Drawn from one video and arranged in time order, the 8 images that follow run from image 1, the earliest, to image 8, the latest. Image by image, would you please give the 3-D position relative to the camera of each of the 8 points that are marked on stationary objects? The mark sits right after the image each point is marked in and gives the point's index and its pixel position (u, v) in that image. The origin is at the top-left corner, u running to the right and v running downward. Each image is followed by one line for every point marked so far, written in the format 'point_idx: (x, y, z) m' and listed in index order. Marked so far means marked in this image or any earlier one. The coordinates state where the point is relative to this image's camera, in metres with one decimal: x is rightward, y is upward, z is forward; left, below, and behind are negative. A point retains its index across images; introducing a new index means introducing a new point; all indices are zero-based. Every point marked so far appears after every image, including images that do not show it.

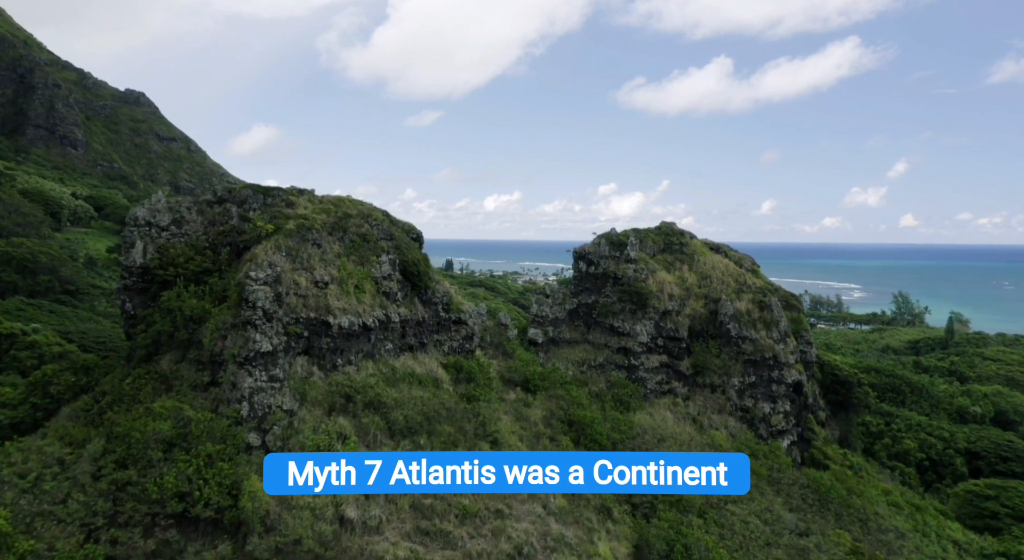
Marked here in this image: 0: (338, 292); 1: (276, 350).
0: (-5.2, -0.4, +18.4) m
1: (-6.4, -1.9, +16.6) m
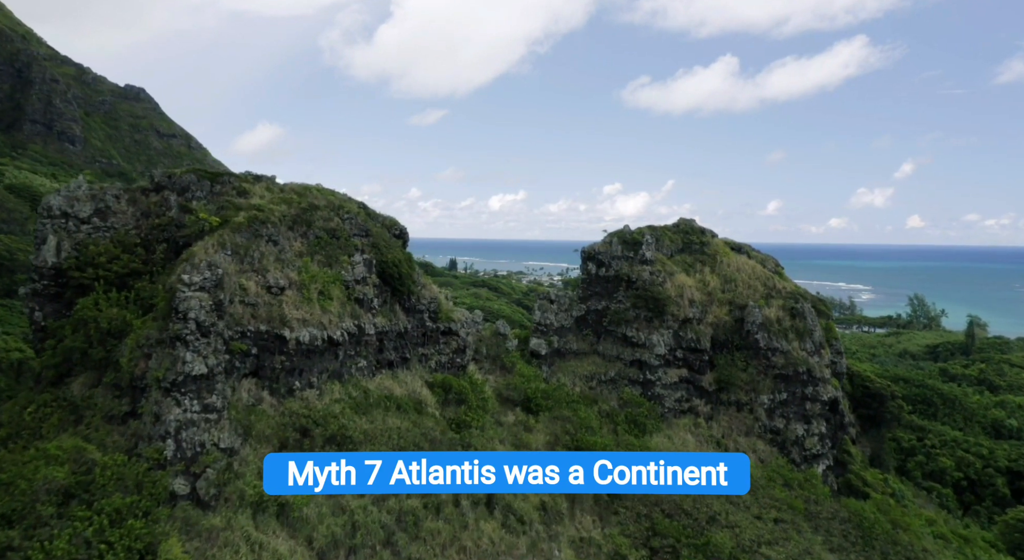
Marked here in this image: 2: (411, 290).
0: (-5.3, -0.5, +15.1) m
1: (-6.5, -2.0, +13.3) m
2: (-3.0, -0.3, +18.6) m
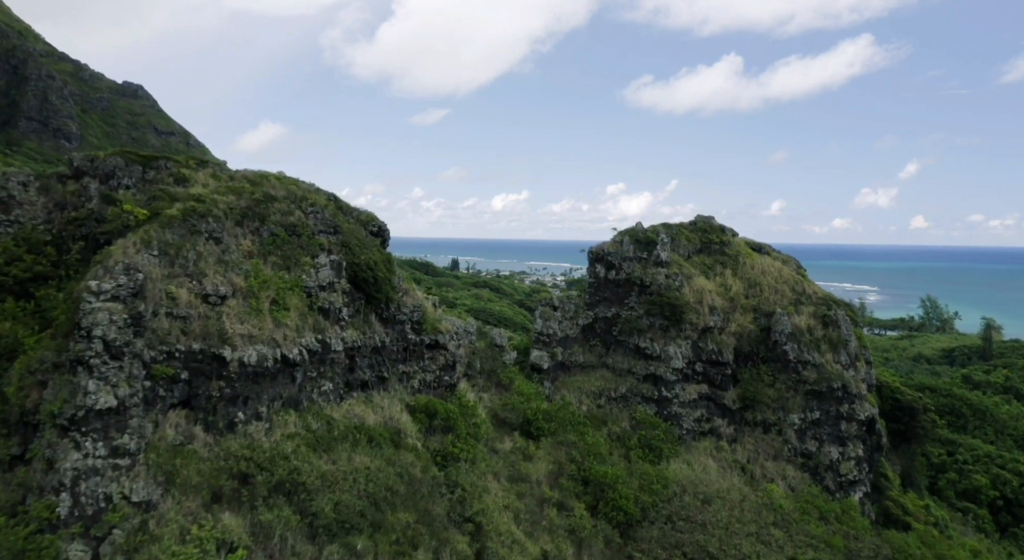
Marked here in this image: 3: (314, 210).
0: (-5.4, -0.6, +12.3) m
1: (-6.6, -2.1, +10.5) m
2: (-3.1, -0.5, +15.7) m
3: (-4.8, +1.7, +14.8) m
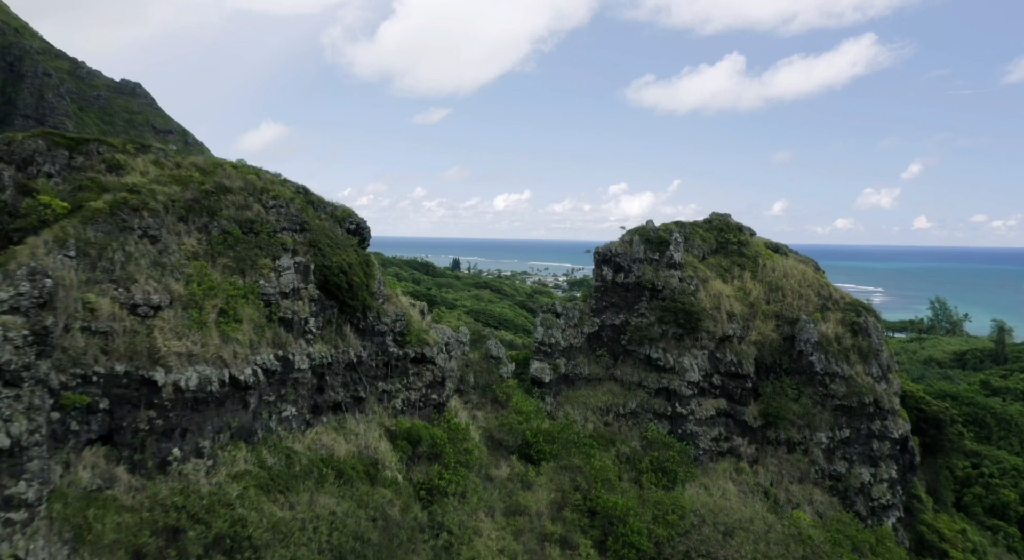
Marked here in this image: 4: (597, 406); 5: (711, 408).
0: (-5.5, -0.7, +10.2) m
1: (-6.7, -2.2, +8.4) m
2: (-3.2, -0.6, +13.6) m
3: (-4.9, +1.6, +12.7) m
4: (+2.7, -4.0, +19.5) m
5: (+6.5, -4.2, +20.0) m
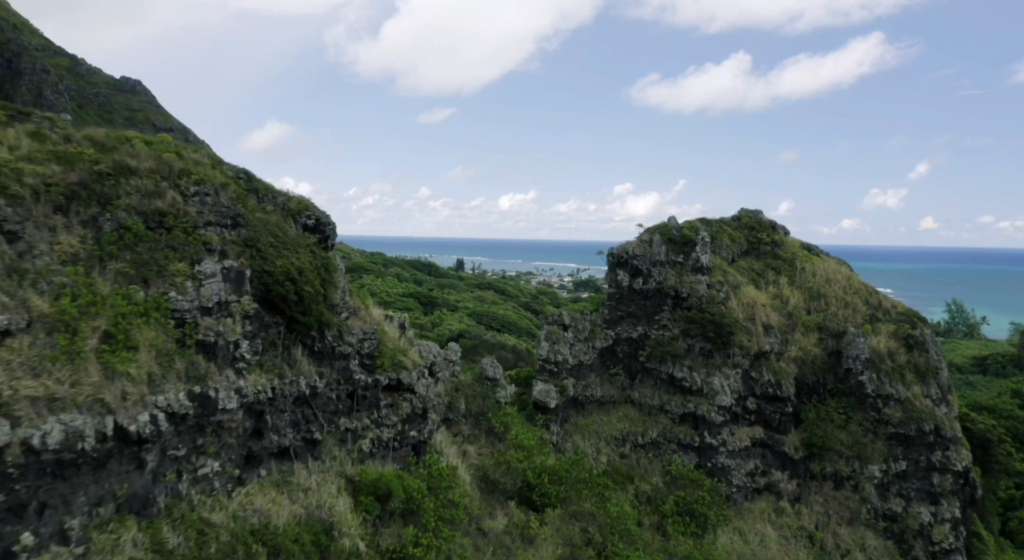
0: (-5.6, -0.9, +7.3) m
1: (-6.8, -2.4, +5.5) m
2: (-3.3, -0.7, +10.7) m
3: (-4.9, +1.4, +9.8) m
4: (+2.7, -4.2, +16.5) m
5: (+6.4, -4.3, +17.0) m
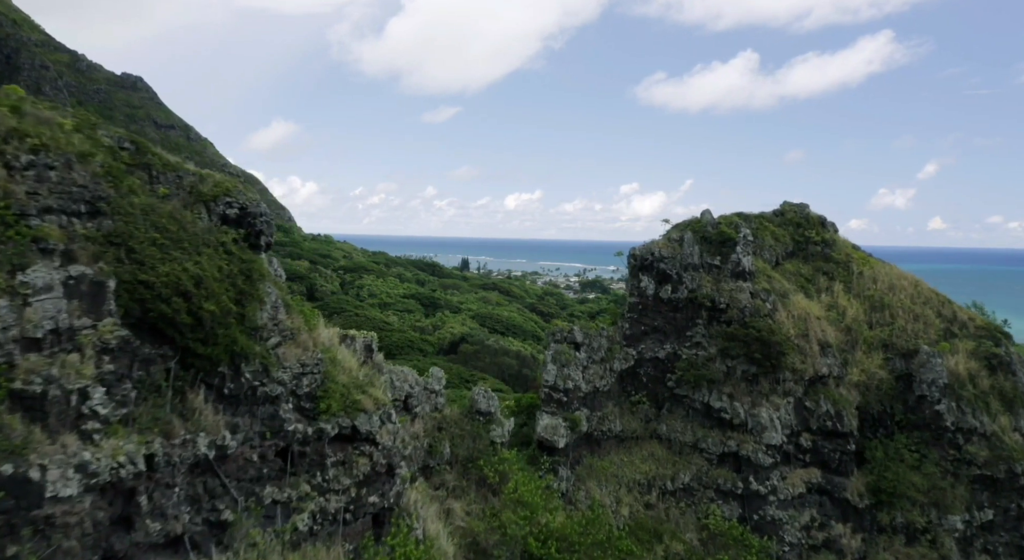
0: (-5.7, -1.0, +4.1) m
1: (-6.9, -2.5, +2.4) m
2: (-3.4, -0.9, +7.6) m
3: (-5.0, +1.3, +6.7) m
4: (+2.6, -4.3, +13.3) m
5: (+6.4, -4.5, +13.7) m
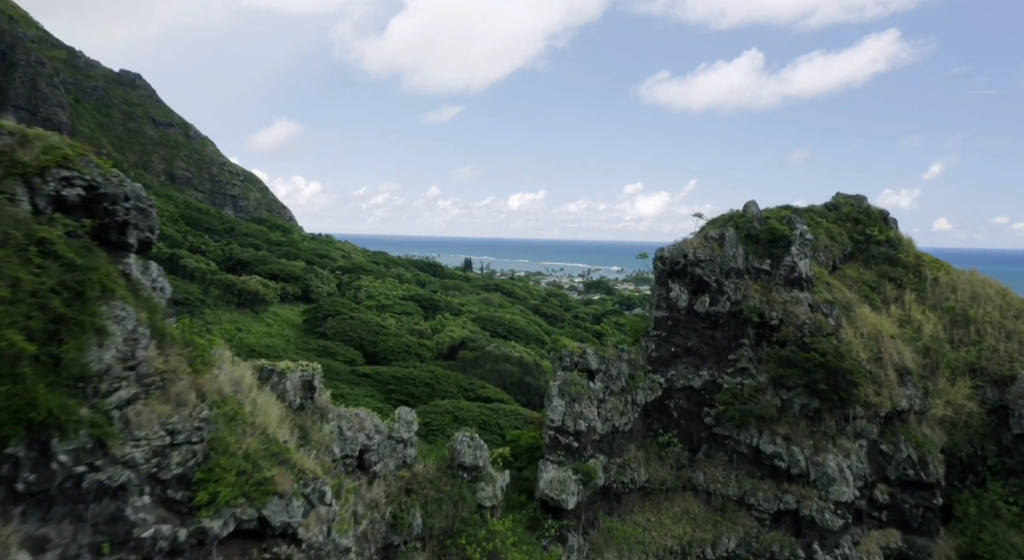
0: (-5.8, -1.2, +1.2) m
1: (-7.1, -2.7, -0.5) m
2: (-3.5, -1.0, +4.6) m
3: (-5.1, +1.1, +3.7) m
4: (+2.6, -4.5, +10.3) m
5: (+6.3, -4.7, +10.7) m
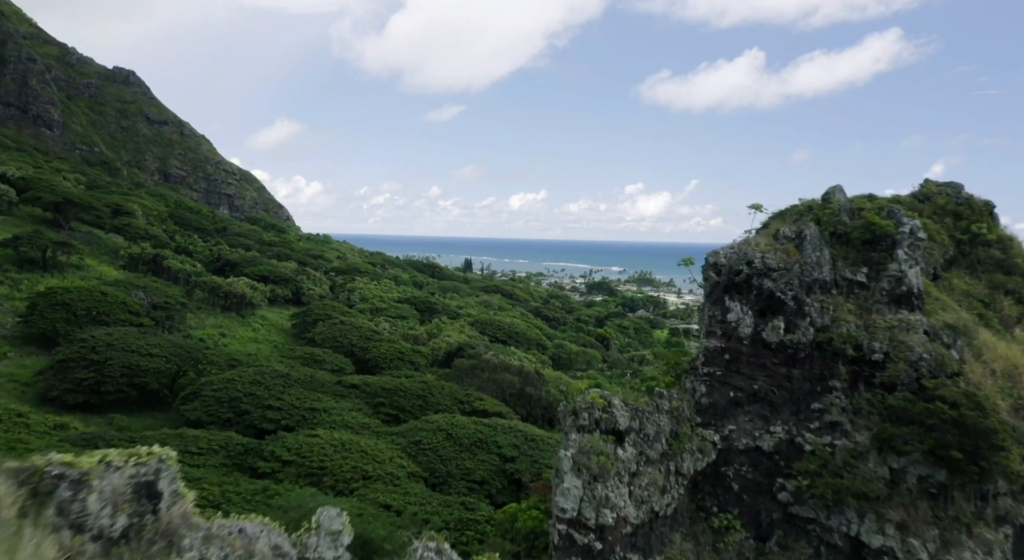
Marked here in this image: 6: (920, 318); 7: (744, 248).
0: (-5.9, -1.4, -2.1) m
1: (-7.2, -2.9, -3.9) m
2: (-3.6, -1.2, +1.3) m
3: (-5.2, +0.9, +0.4) m
4: (+2.5, -4.7, +7.0) m
5: (+6.2, -4.9, +7.3) m
6: (+5.4, -0.5, +8.3) m
7: (+3.2, +0.4, +8.5) m
